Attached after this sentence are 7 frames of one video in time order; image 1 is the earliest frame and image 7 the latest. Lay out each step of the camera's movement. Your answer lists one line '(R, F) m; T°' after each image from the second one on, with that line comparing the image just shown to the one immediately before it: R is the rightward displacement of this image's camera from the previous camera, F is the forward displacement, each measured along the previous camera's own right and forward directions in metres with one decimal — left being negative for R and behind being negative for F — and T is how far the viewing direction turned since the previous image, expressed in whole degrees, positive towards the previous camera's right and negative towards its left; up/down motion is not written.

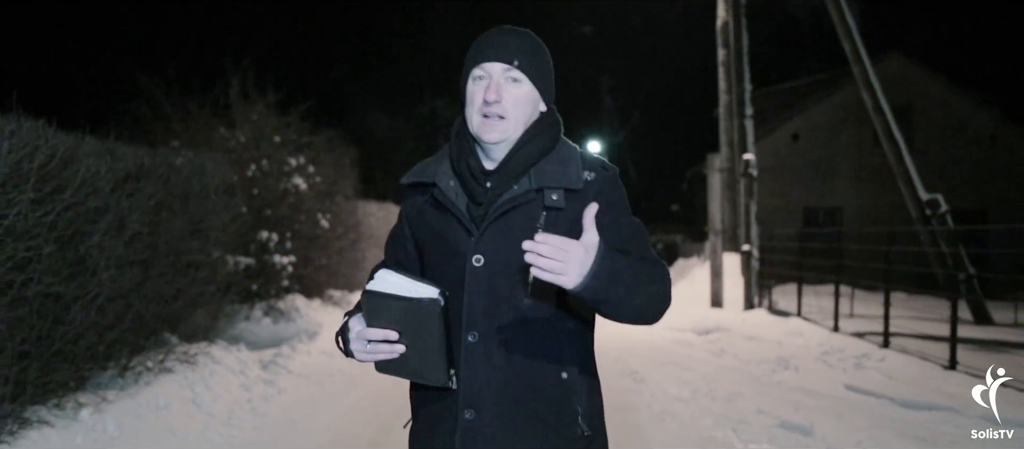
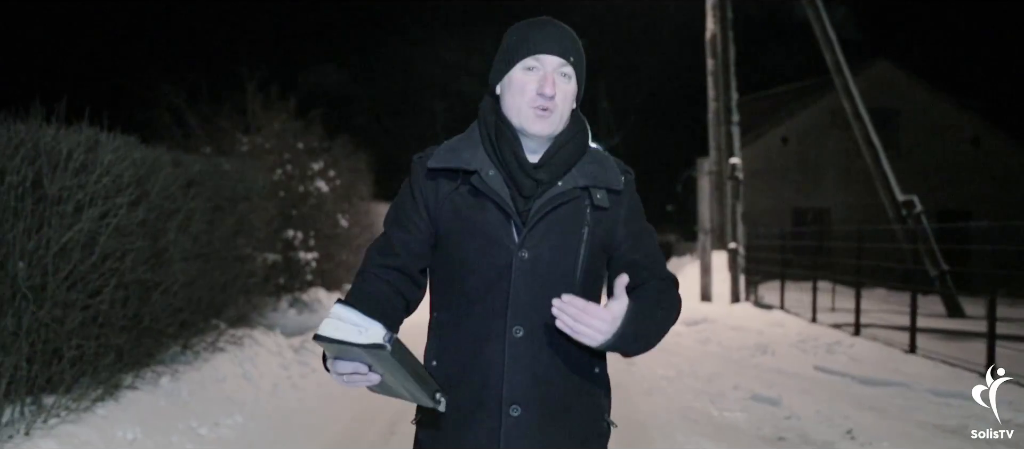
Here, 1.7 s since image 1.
(-0.1, -1.0) m; 0°
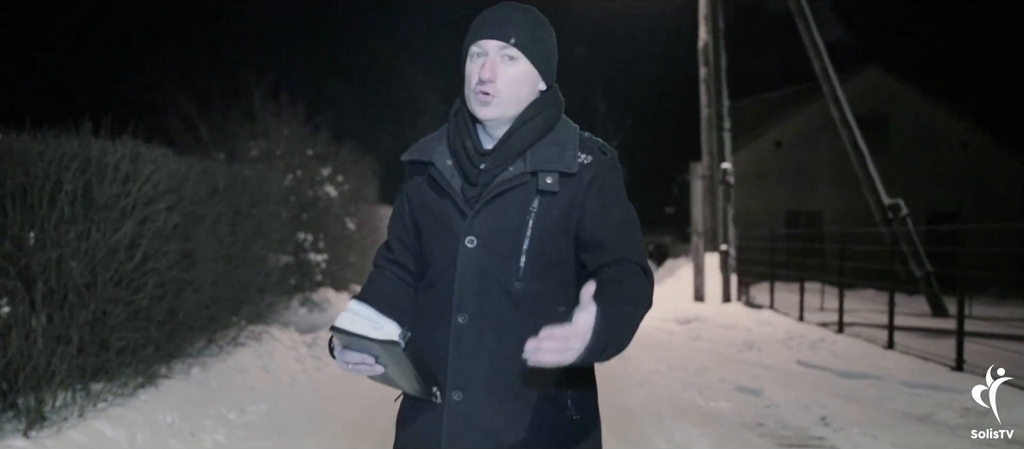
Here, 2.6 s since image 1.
(0.0, -0.6) m; 0°
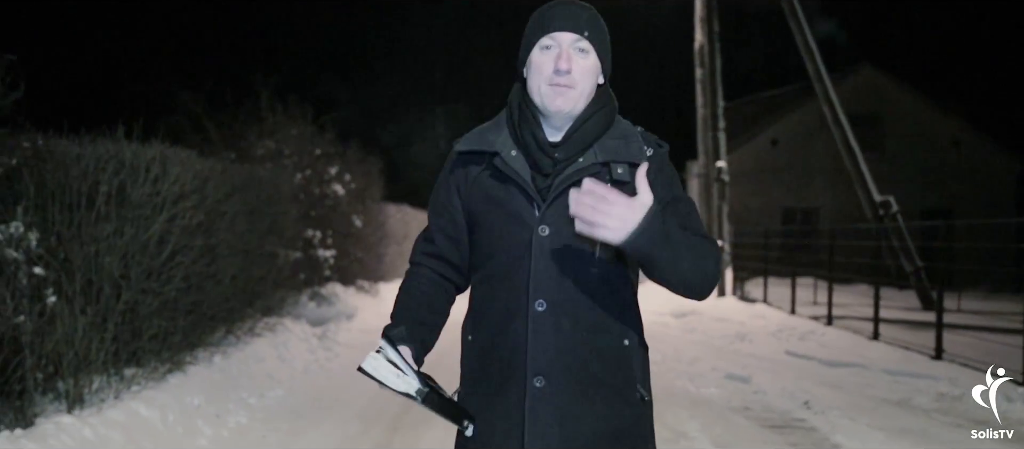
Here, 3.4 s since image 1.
(0.0, -0.5) m; 0°
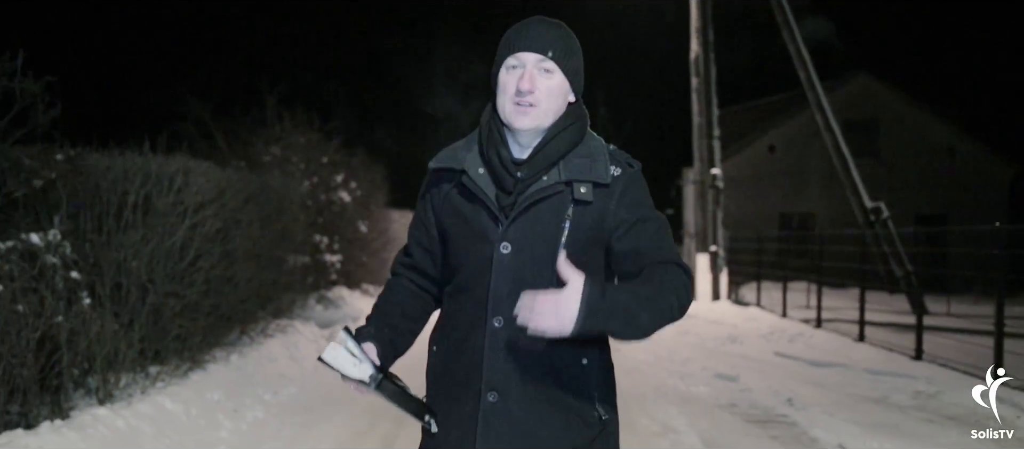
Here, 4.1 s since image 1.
(0.0, -0.5) m; 0°
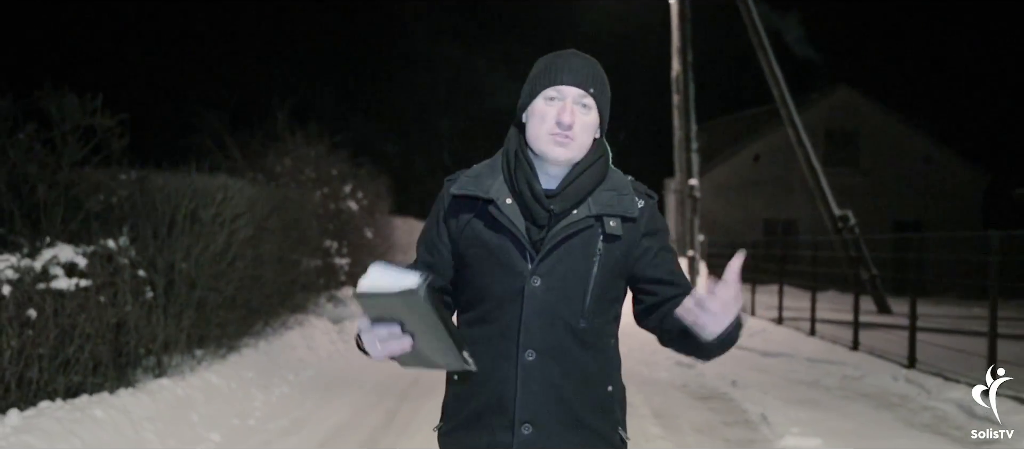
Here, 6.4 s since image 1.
(+0.2, -1.5) m; 0°
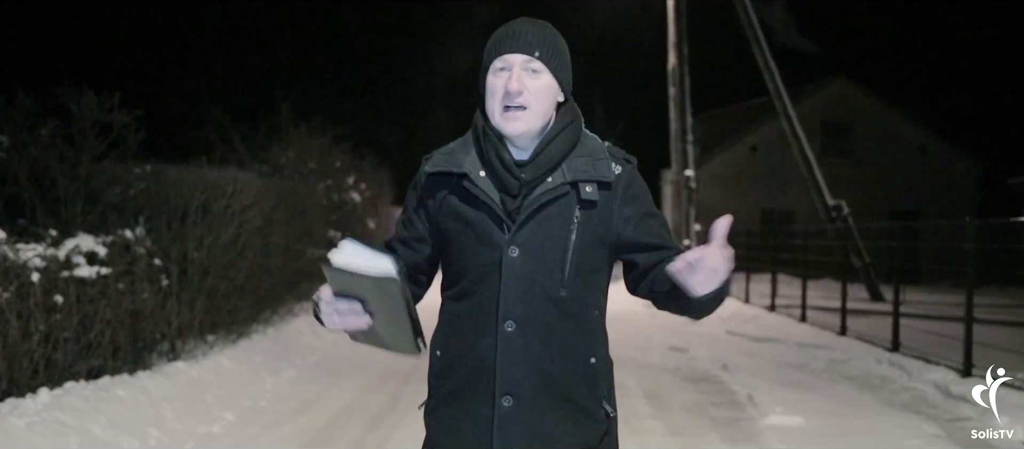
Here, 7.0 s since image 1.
(0.0, -0.4) m; 0°
